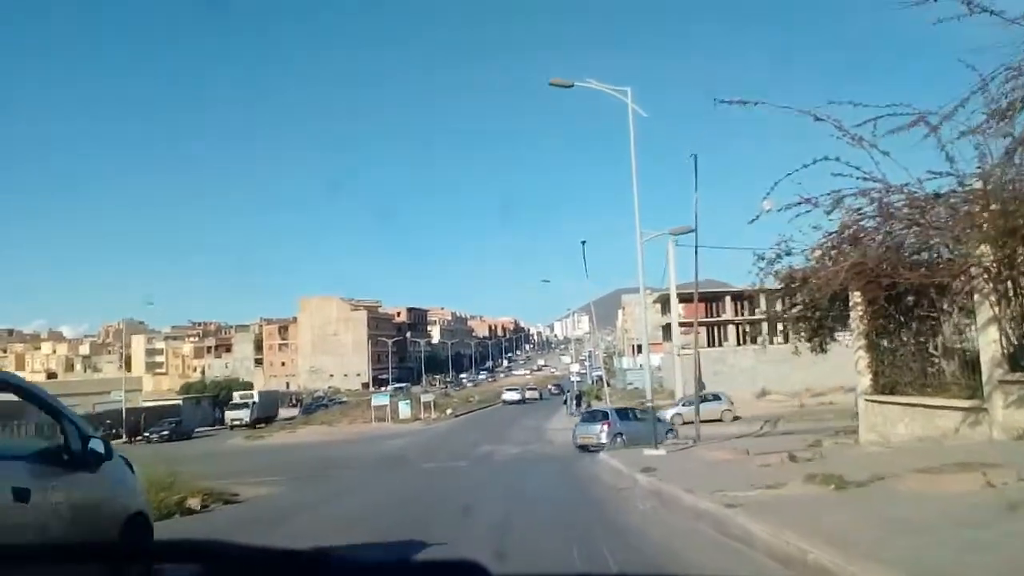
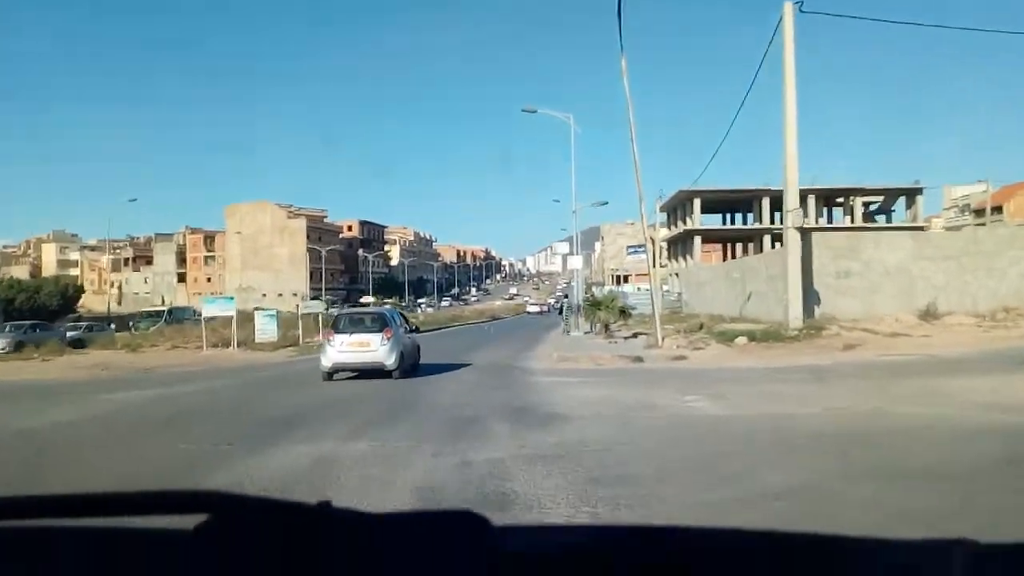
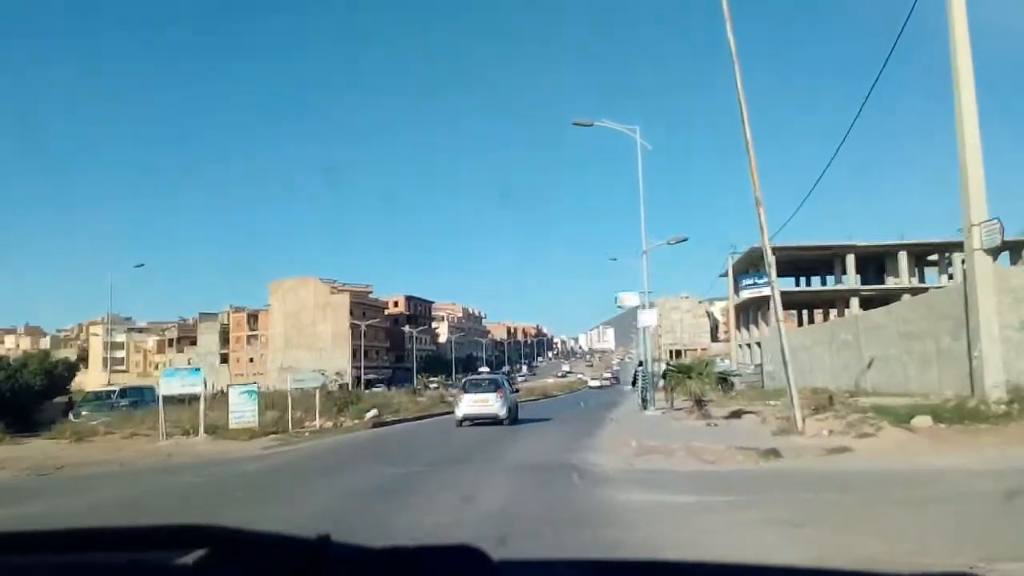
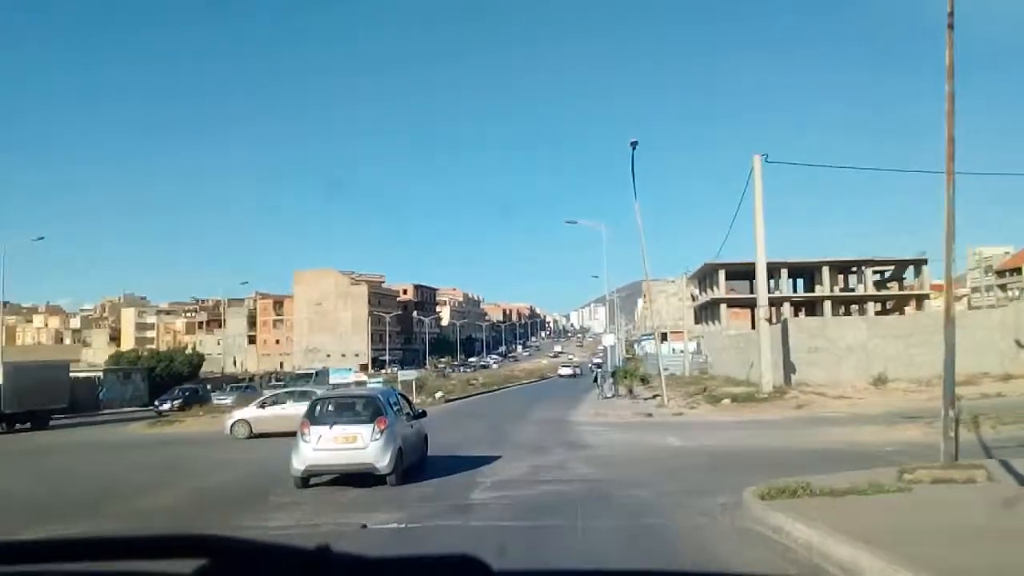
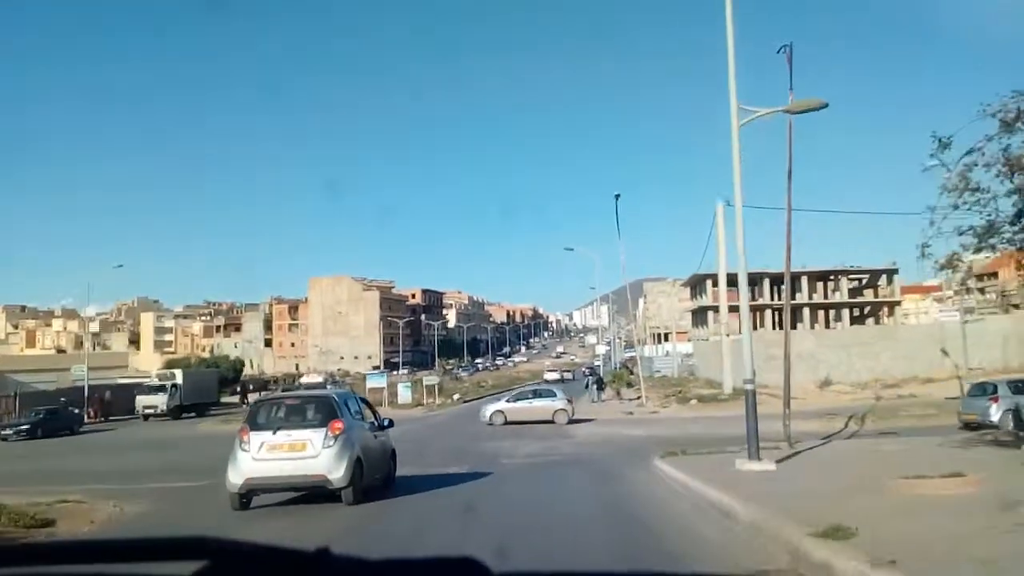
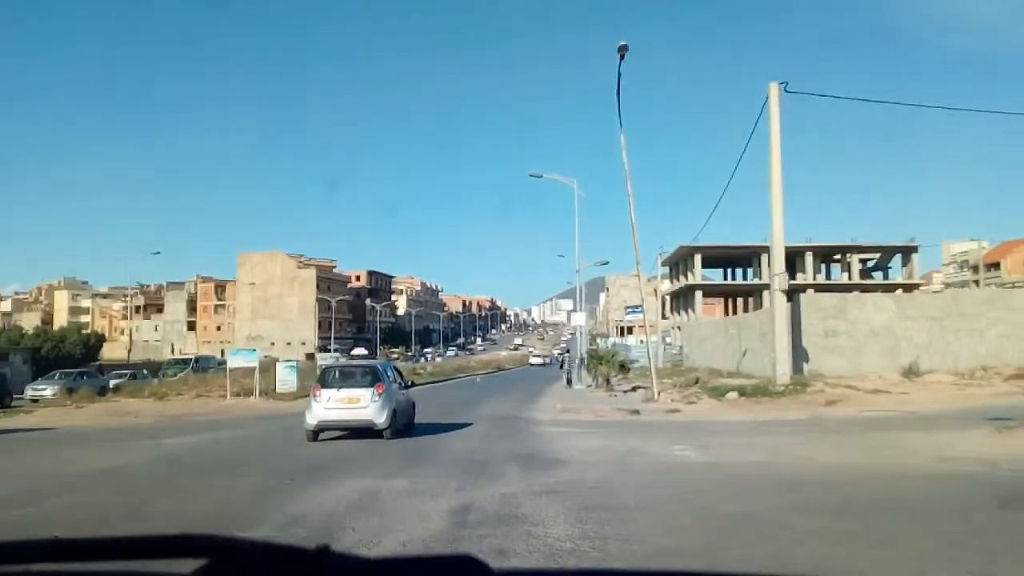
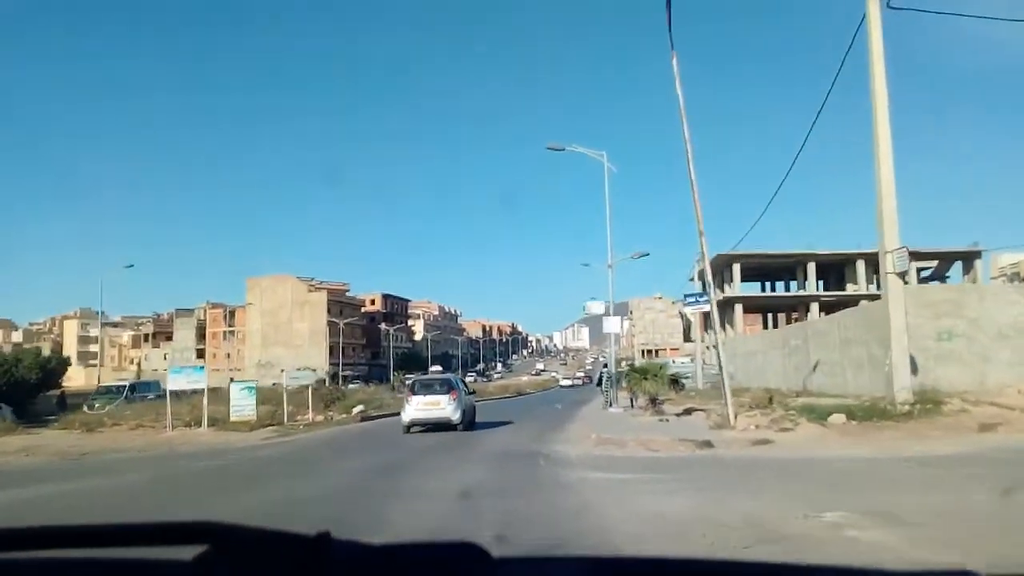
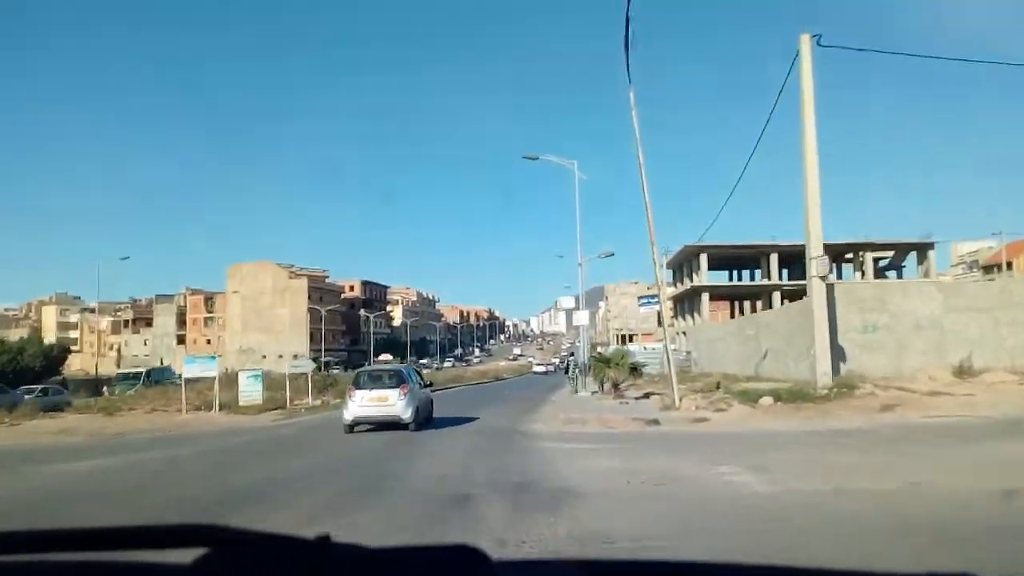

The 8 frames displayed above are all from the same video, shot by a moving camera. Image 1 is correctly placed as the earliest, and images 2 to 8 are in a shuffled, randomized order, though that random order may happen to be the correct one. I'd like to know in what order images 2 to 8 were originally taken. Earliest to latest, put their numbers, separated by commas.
5, 4, 6, 2, 8, 7, 3
